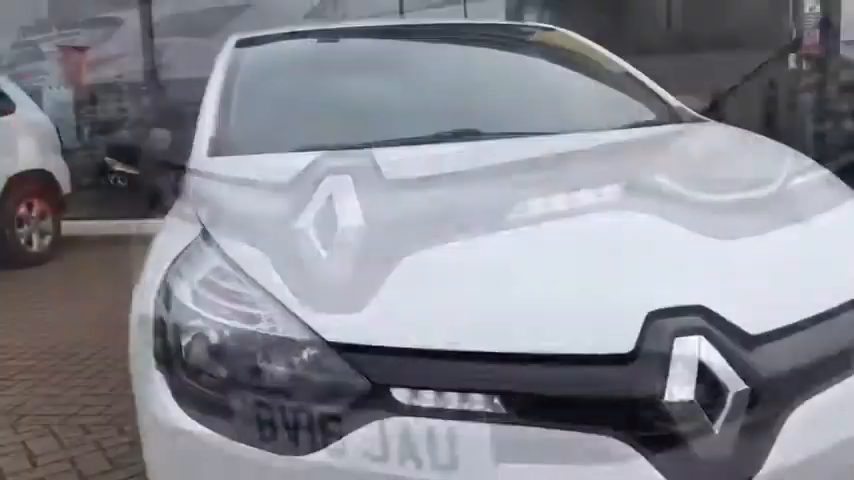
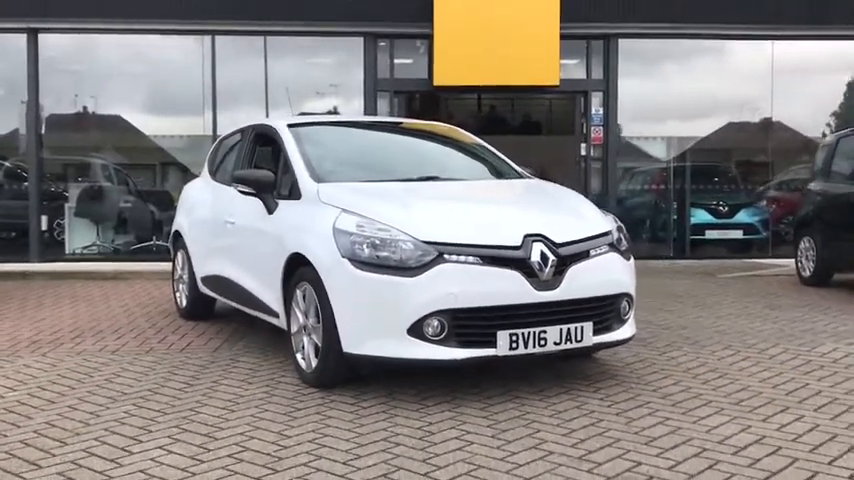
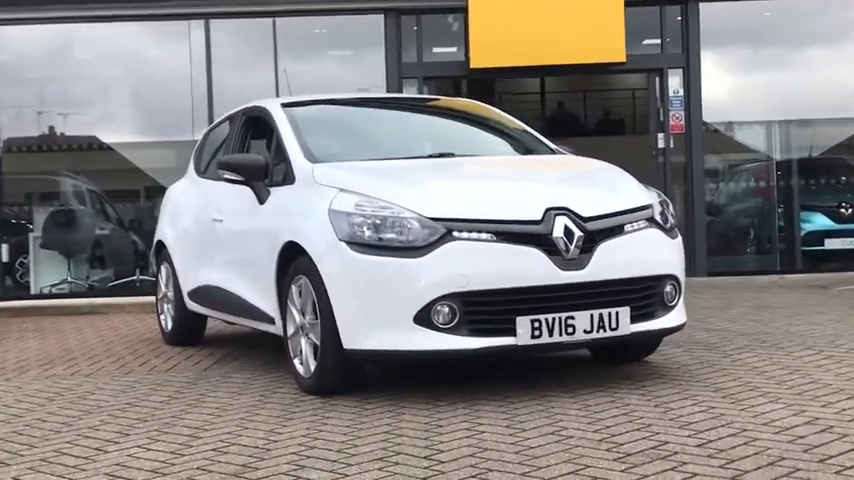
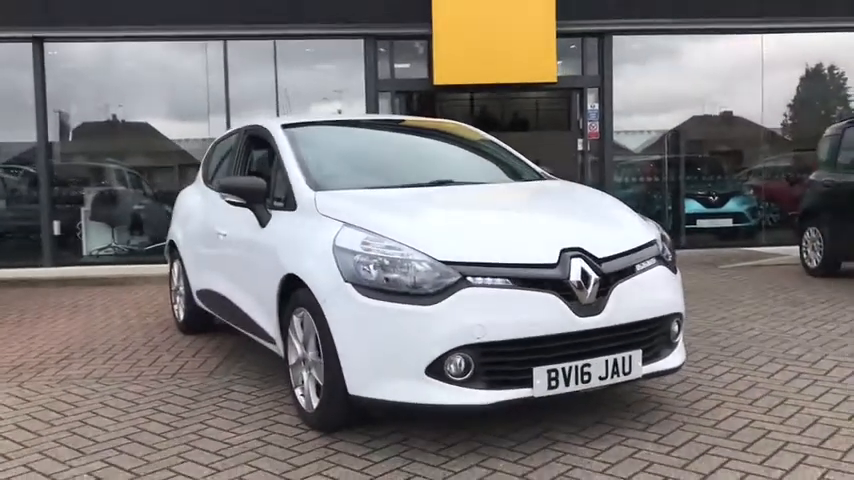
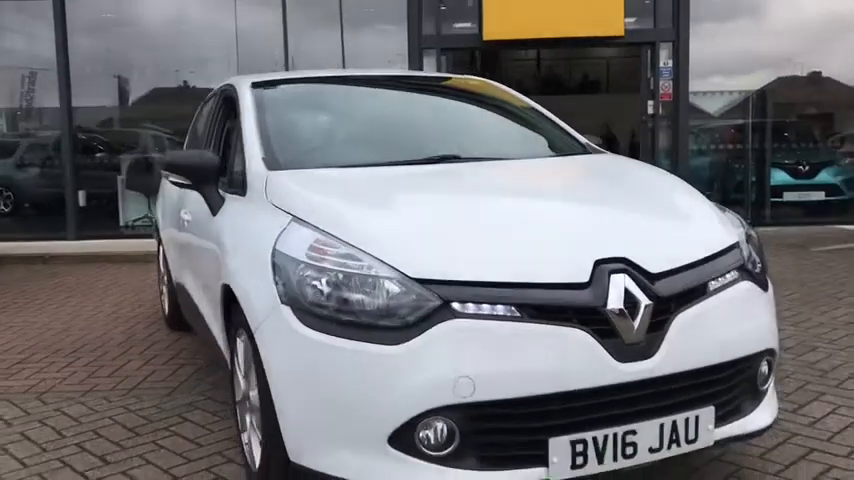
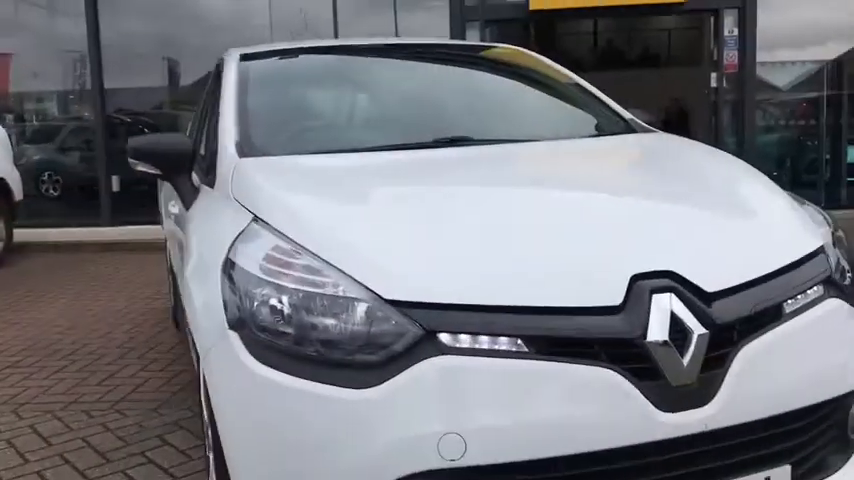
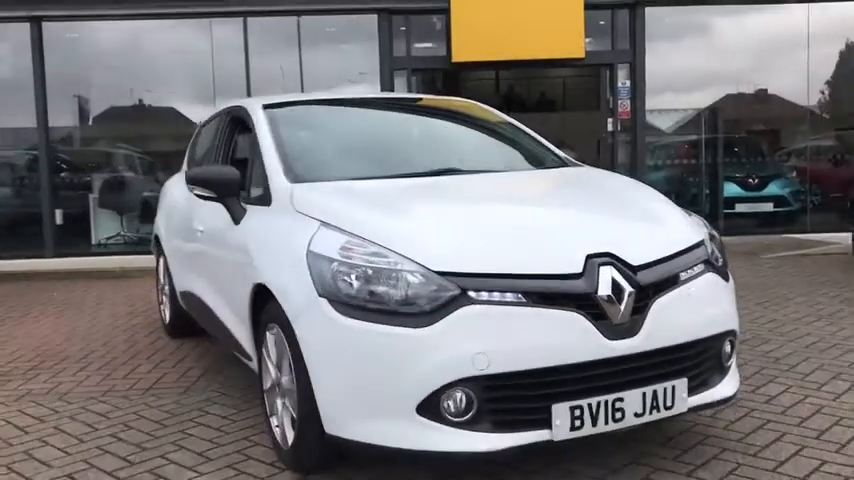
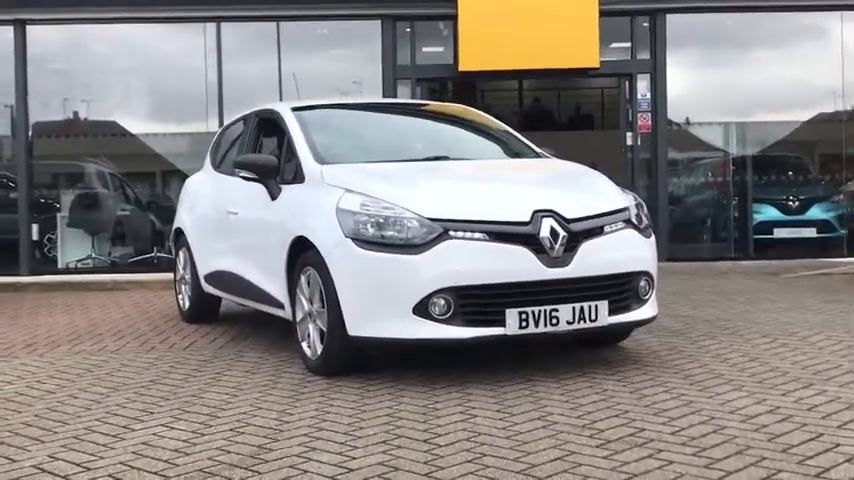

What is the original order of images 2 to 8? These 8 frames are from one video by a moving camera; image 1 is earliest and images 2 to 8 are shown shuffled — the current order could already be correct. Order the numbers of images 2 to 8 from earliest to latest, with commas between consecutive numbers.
6, 5, 7, 4, 2, 8, 3
